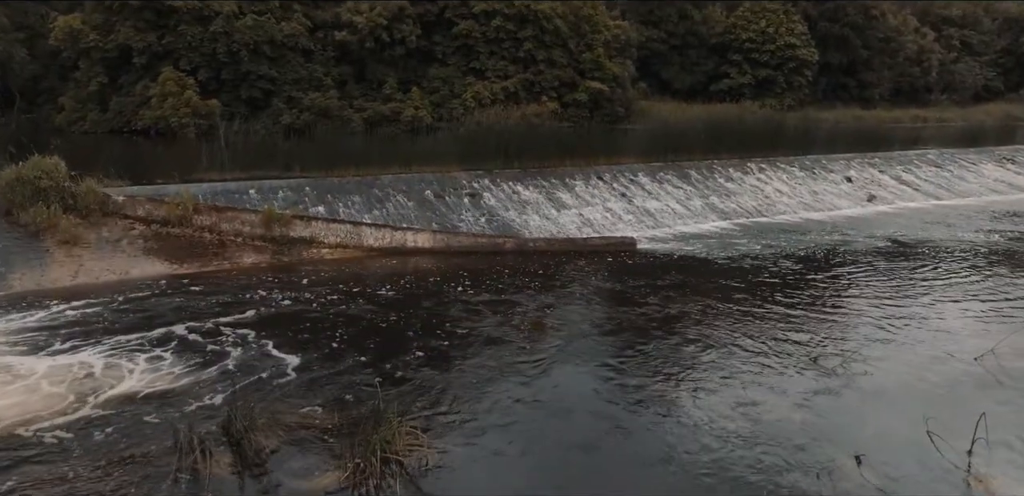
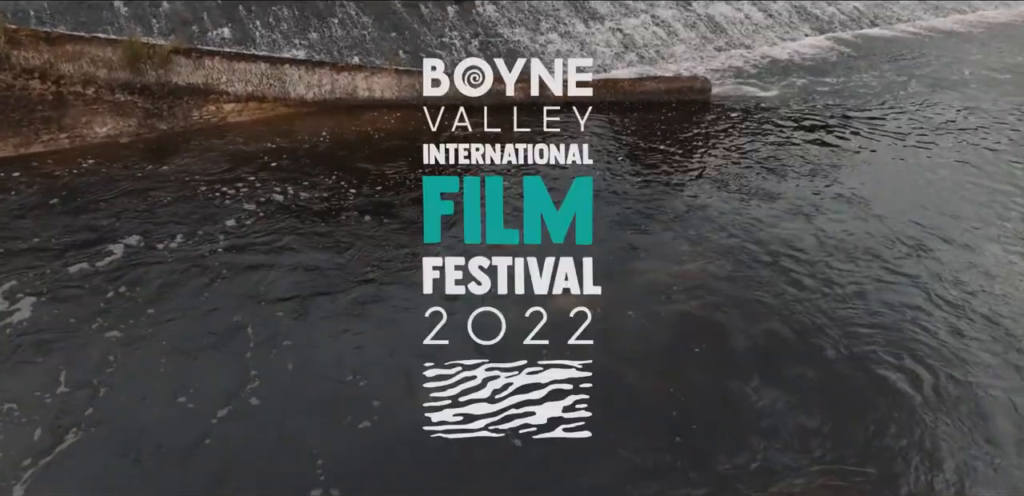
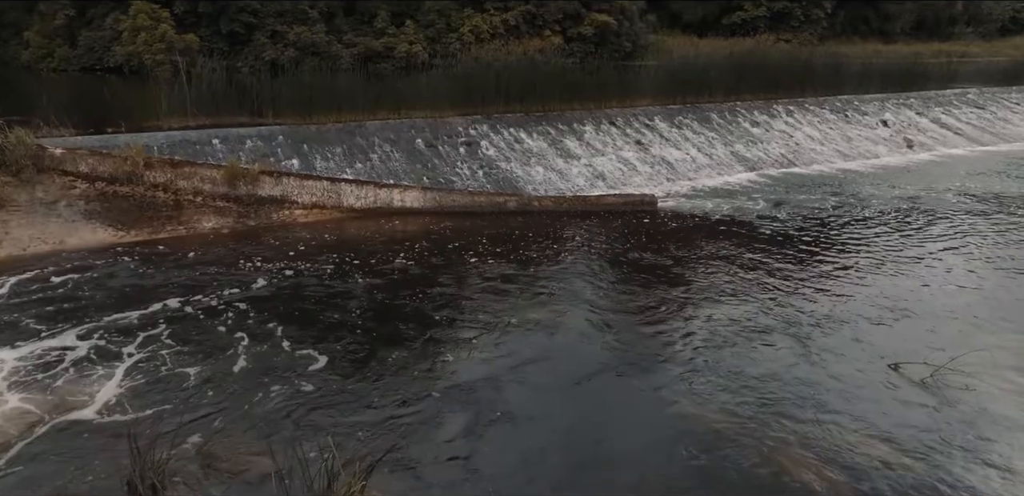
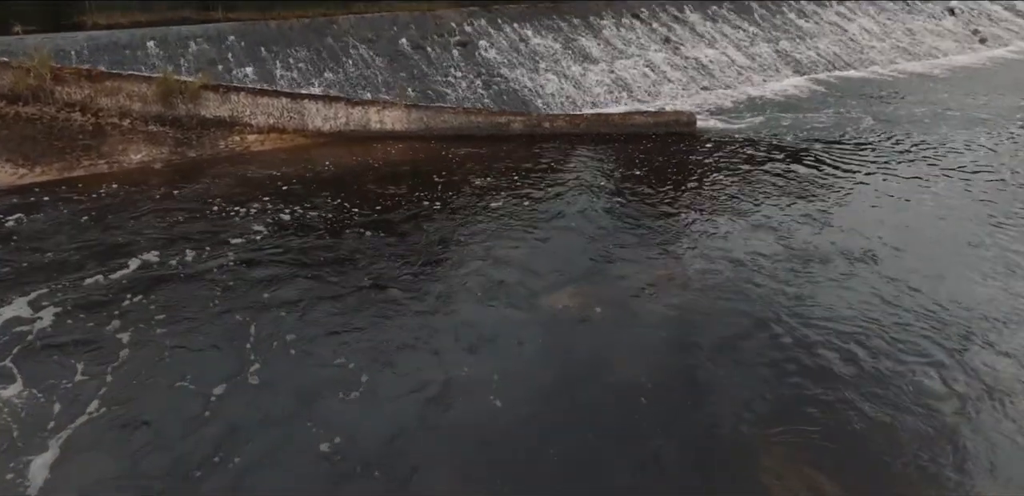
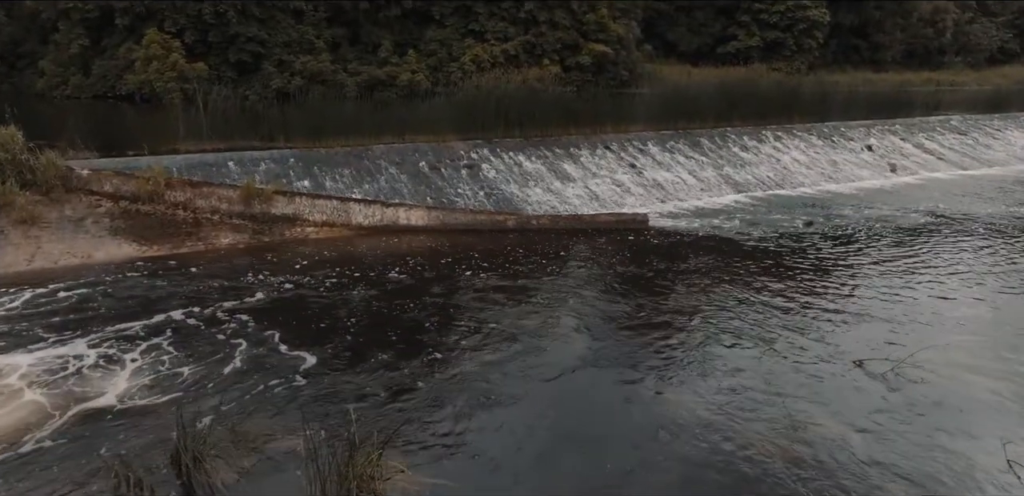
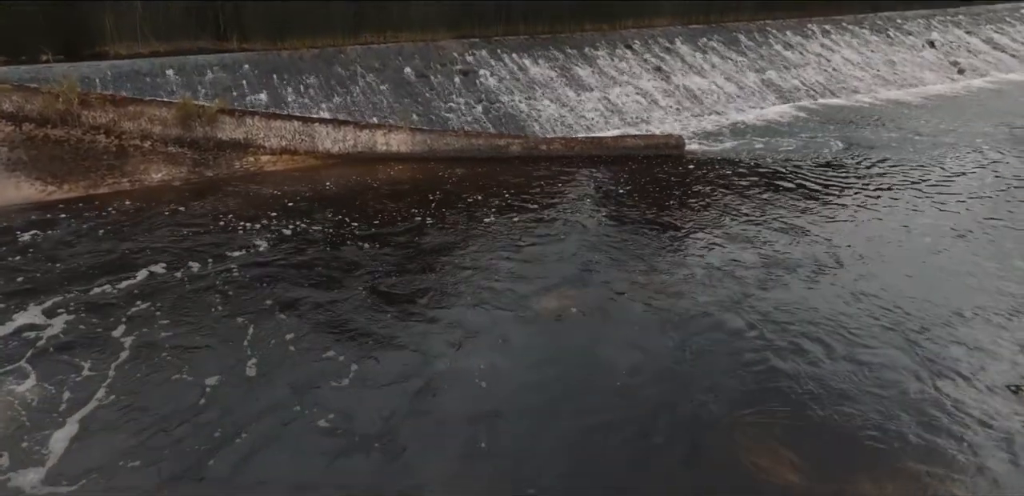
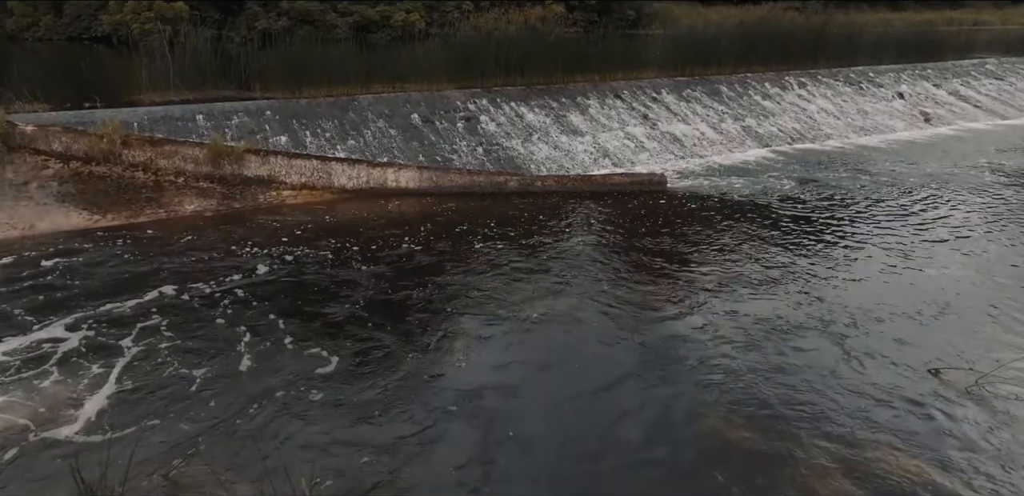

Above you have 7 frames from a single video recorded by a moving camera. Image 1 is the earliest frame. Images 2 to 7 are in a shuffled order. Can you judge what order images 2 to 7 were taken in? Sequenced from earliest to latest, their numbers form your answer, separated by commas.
5, 3, 7, 6, 4, 2
